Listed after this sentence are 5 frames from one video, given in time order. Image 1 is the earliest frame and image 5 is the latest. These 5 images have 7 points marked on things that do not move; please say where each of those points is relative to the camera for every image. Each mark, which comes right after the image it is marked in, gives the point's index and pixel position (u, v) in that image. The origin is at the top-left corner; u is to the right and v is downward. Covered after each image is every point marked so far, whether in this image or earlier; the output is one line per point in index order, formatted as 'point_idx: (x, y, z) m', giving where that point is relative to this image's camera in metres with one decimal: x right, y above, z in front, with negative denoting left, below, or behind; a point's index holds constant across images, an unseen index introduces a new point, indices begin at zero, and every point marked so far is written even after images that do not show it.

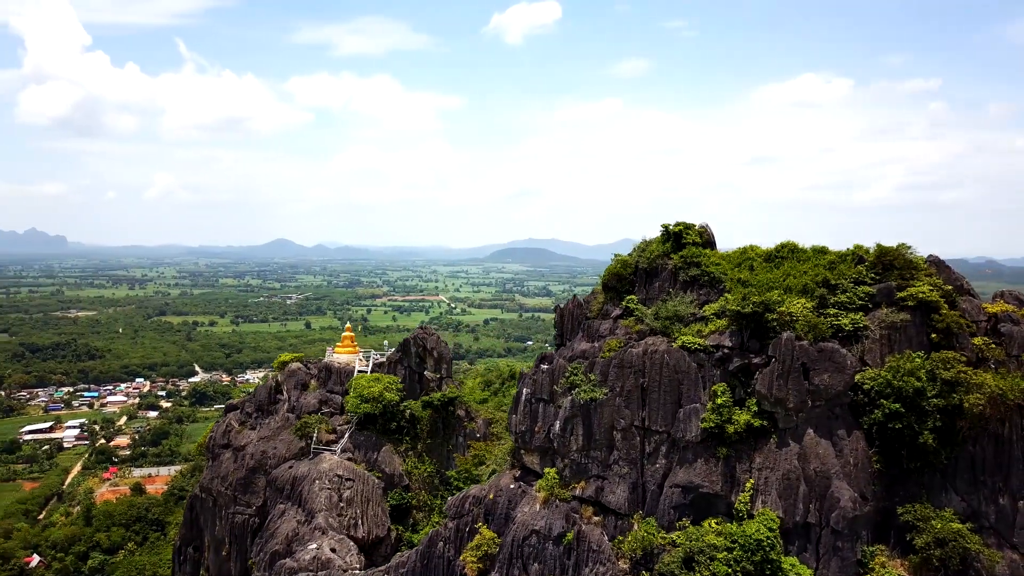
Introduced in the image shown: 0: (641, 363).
0: (+2.4, -1.4, +15.3) m
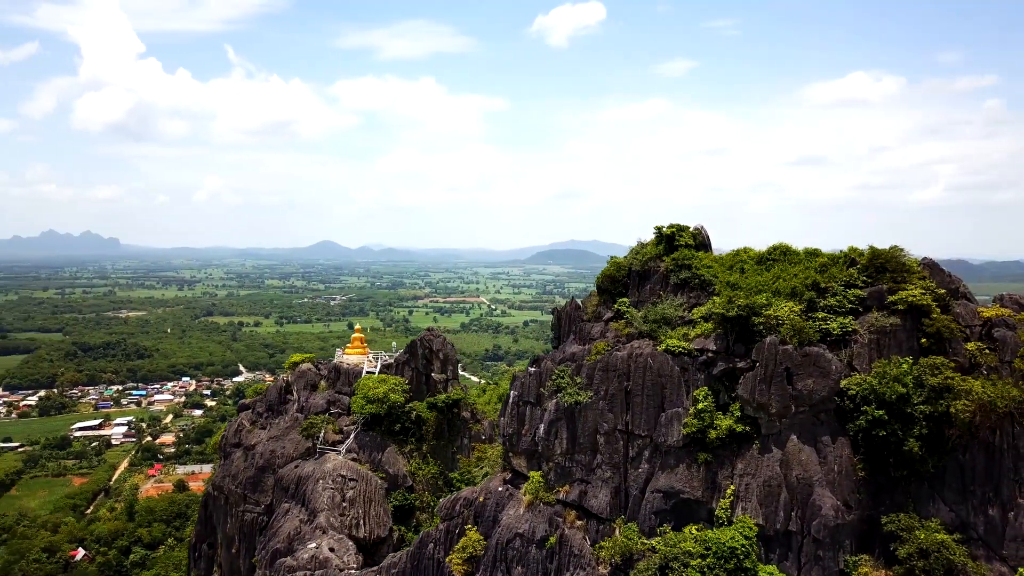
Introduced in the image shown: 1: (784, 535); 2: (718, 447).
0: (+2.1, -1.4, +15.2) m
1: (+4.4, -4.0, +13.4) m
2: (+3.5, -2.7, +14.2) m
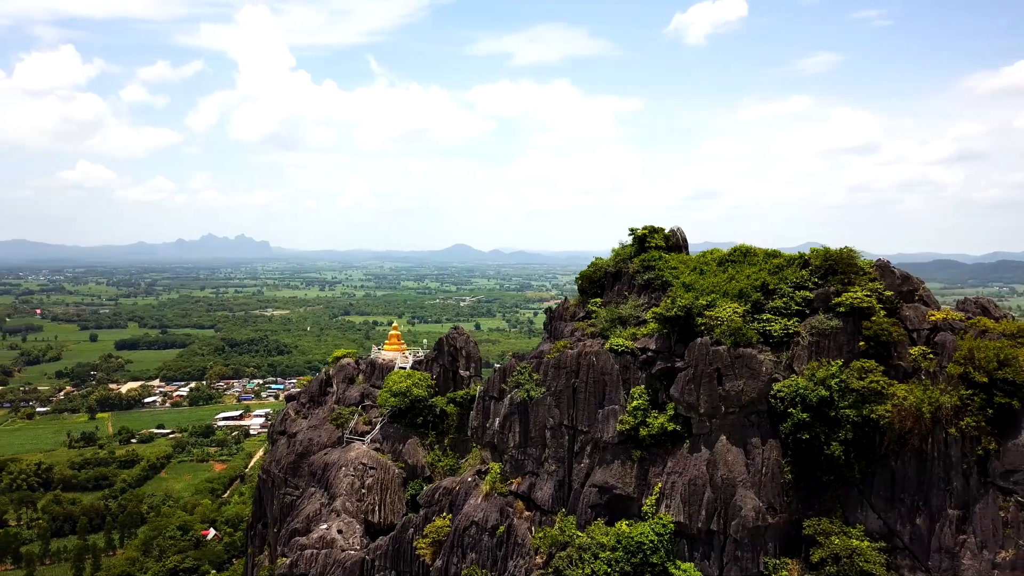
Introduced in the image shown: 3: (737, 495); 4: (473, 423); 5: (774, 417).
0: (+1.2, -1.4, +15.6) m
1: (+3.2, -4.0, +13.5) m
2: (+2.4, -2.7, +14.4) m
3: (+3.6, -3.3, +13.3) m
4: (-0.8, -2.8, +17.5) m
5: (+4.4, -2.2, +13.8) m
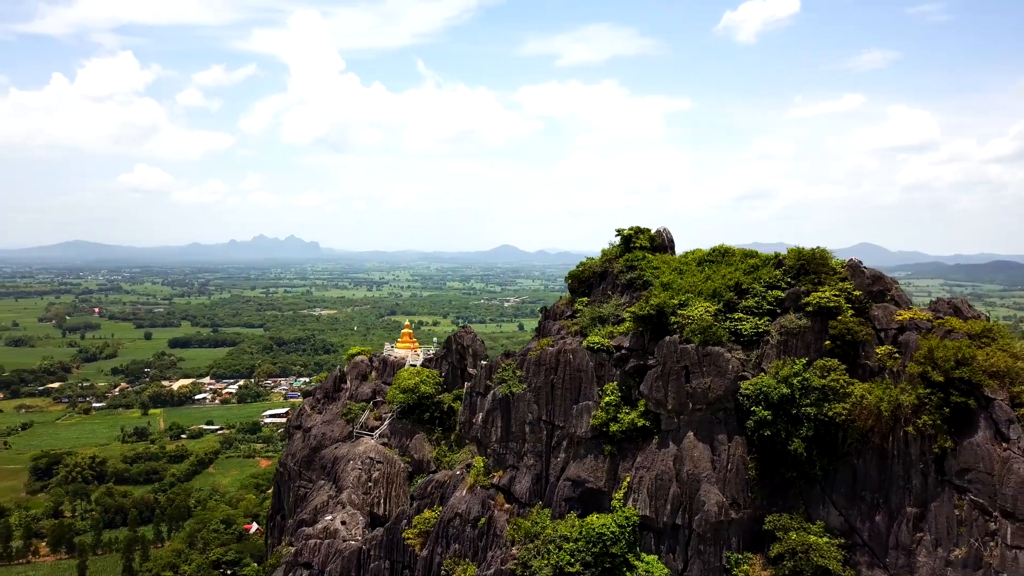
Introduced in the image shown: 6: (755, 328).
0: (+0.8, -1.4, +16.0) m
1: (+2.6, -4.0, +13.8) m
2: (+2.0, -2.7, +14.7) m
3: (+3.1, -3.3, +13.6) m
4: (-1.1, -2.8, +18.0) m
5: (+3.9, -2.1, +14.0) m
6: (+4.2, -0.7, +14.4) m
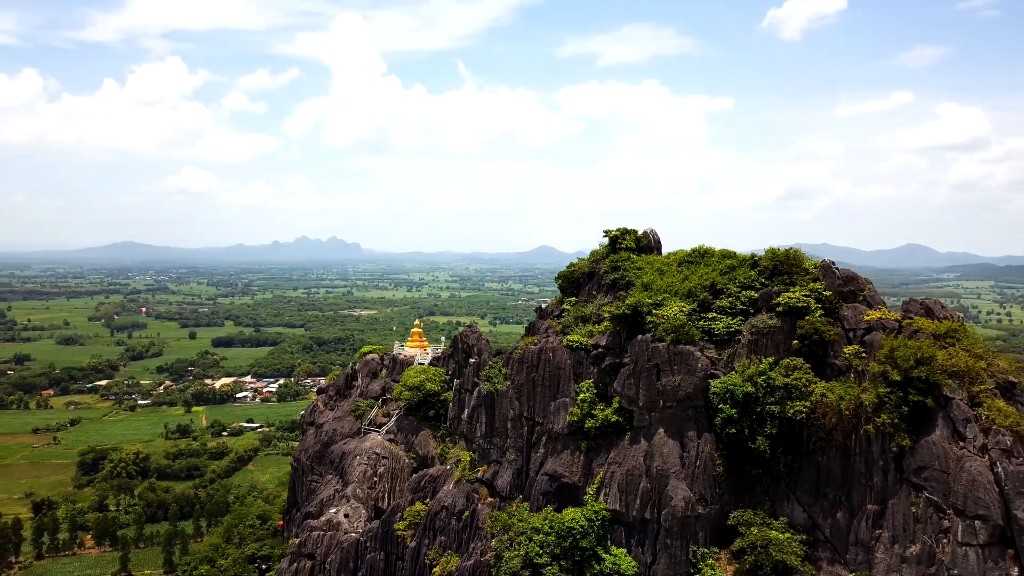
0: (+0.5, -1.4, +16.5) m
1: (+2.2, -4.0, +14.1) m
2: (+1.6, -2.7, +15.1) m
3: (+2.6, -3.3, +13.9) m
4: (-1.3, -2.8, +18.5) m
5: (+3.5, -2.1, +14.3) m
6: (+3.8, -0.7, +14.7) m
